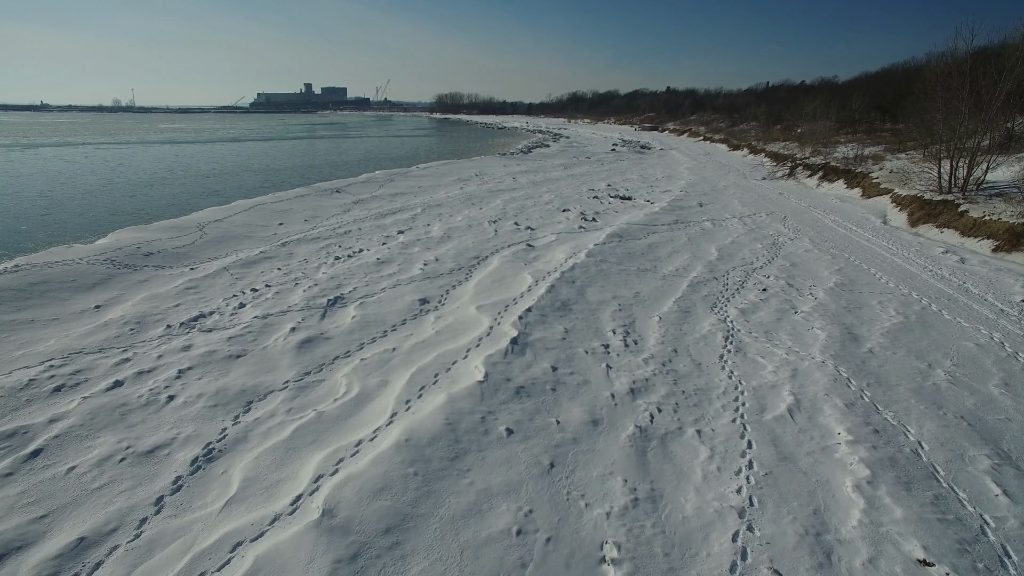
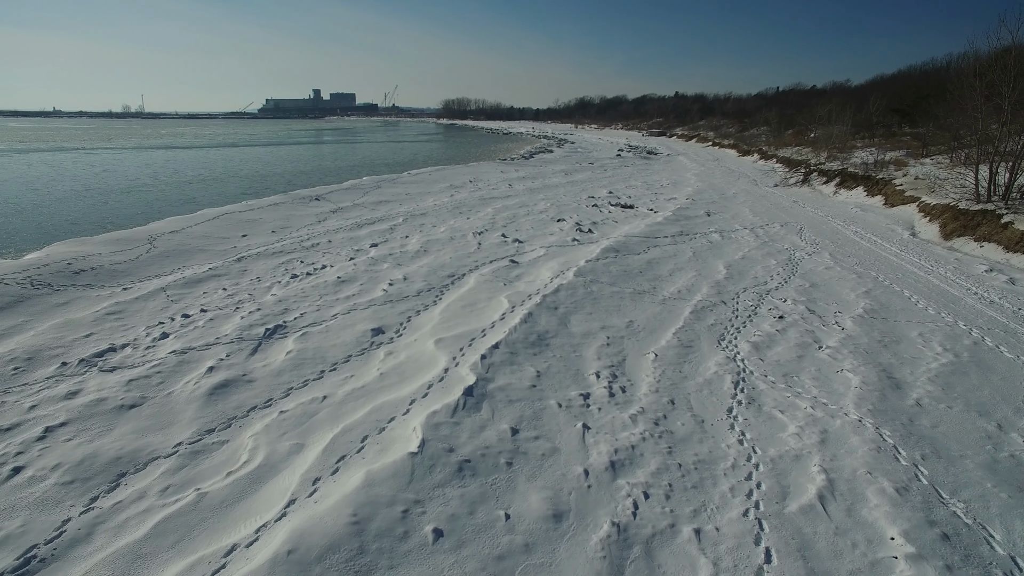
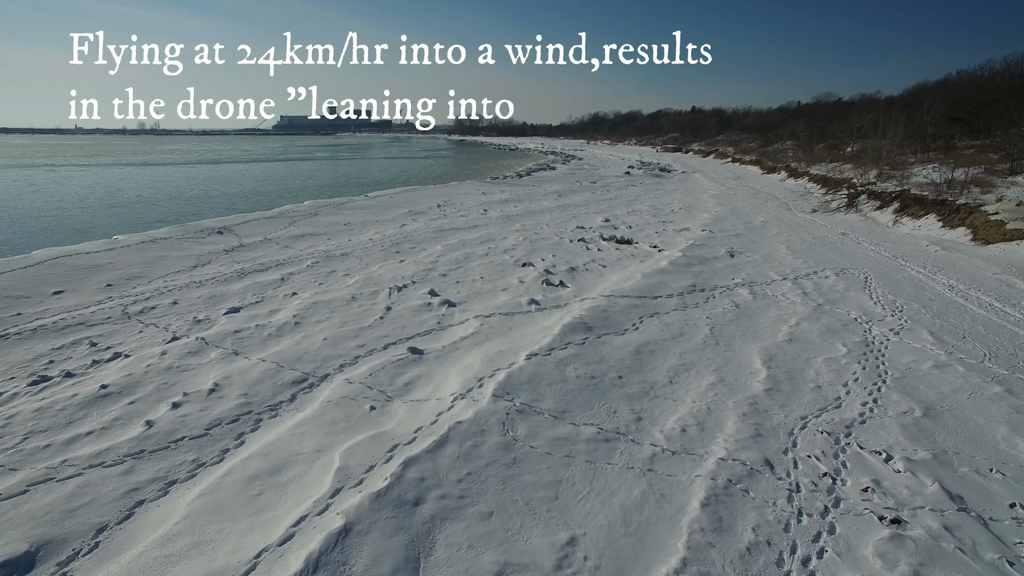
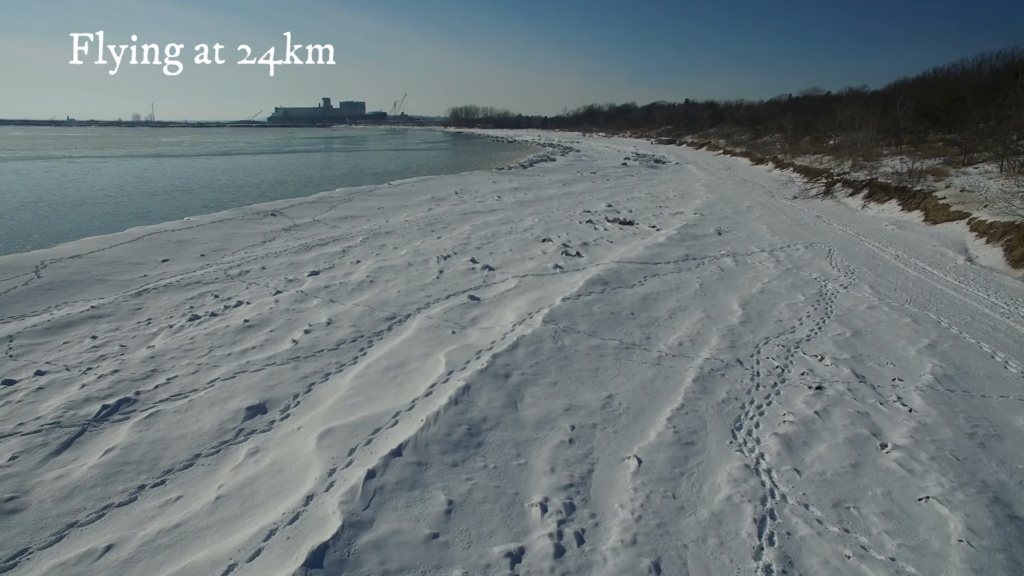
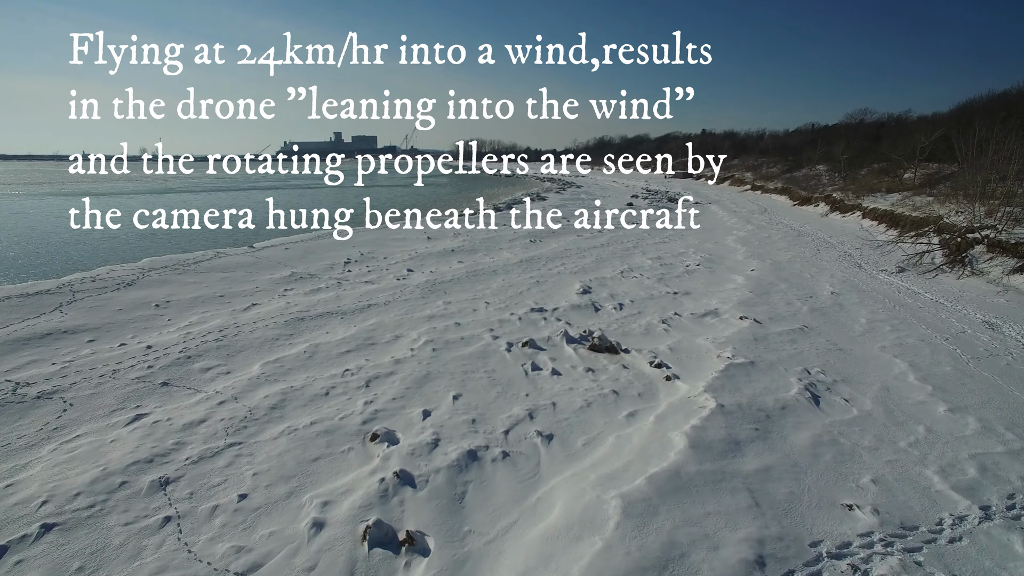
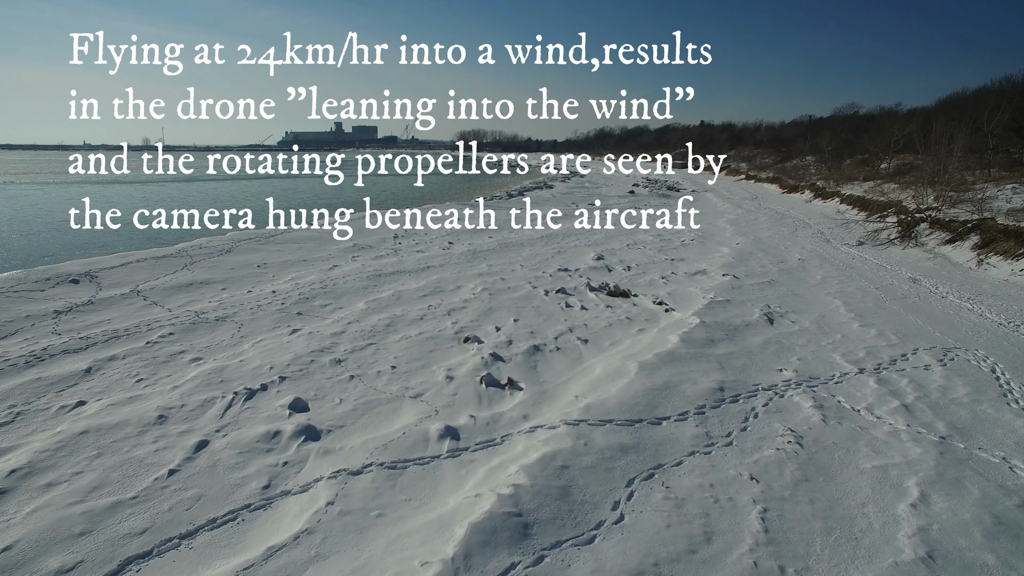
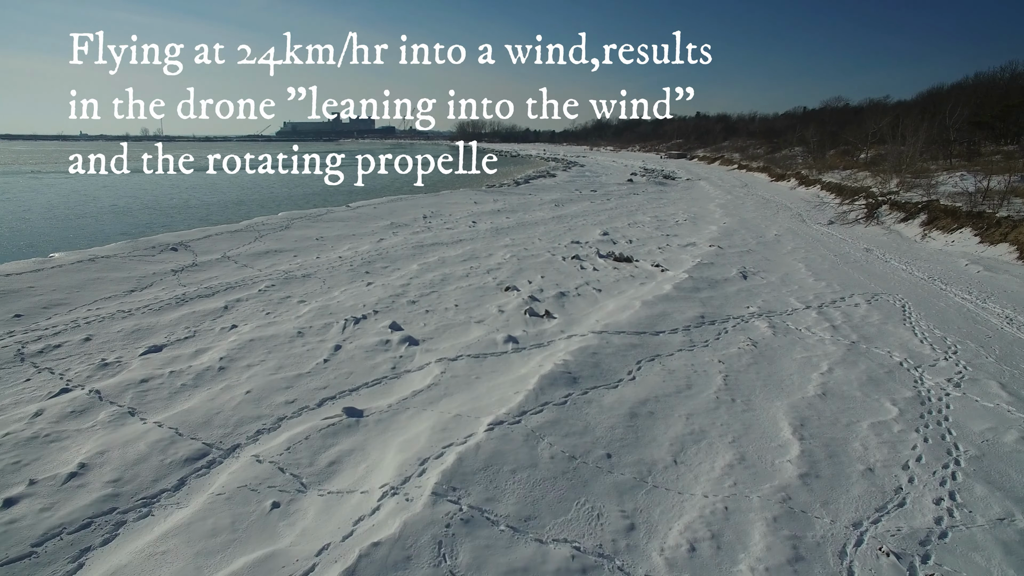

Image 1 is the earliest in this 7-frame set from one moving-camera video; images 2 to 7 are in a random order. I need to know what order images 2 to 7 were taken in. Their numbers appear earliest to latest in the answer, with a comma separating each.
2, 4, 3, 7, 6, 5
